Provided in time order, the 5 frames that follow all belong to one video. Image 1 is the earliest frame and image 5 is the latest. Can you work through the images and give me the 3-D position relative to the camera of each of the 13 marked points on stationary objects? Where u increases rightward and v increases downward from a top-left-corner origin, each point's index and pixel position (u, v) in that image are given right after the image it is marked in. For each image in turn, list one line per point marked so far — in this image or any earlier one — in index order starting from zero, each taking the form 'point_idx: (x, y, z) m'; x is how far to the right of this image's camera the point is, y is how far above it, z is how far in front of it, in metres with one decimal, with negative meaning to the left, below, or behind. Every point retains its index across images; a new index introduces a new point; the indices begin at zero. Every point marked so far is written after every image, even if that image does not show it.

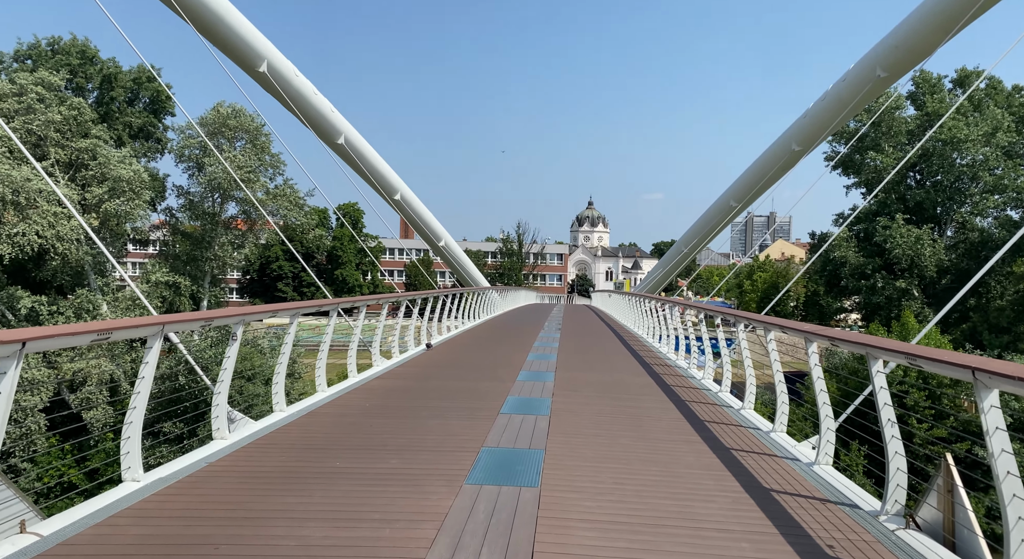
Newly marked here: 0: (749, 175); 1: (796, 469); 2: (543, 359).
0: (+7.5, +3.3, +17.0) m
1: (+1.7, -1.2, +3.3) m
2: (+0.4, -1.1, +7.0) m
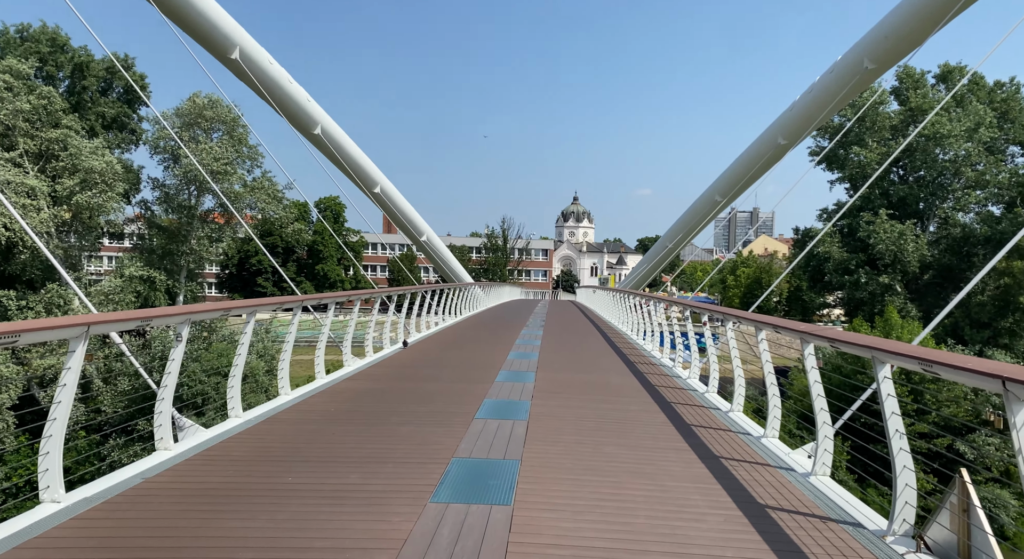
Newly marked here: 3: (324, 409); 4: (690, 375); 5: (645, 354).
0: (+7.0, +3.5, +16.9) m
1: (+1.6, -1.1, +3.0) m
2: (+0.1, -1.0, +6.8) m
3: (-1.5, -1.0, +4.3) m
4: (+2.3, -1.2, +7.0) m
5: (+2.4, -1.4, +9.9) m
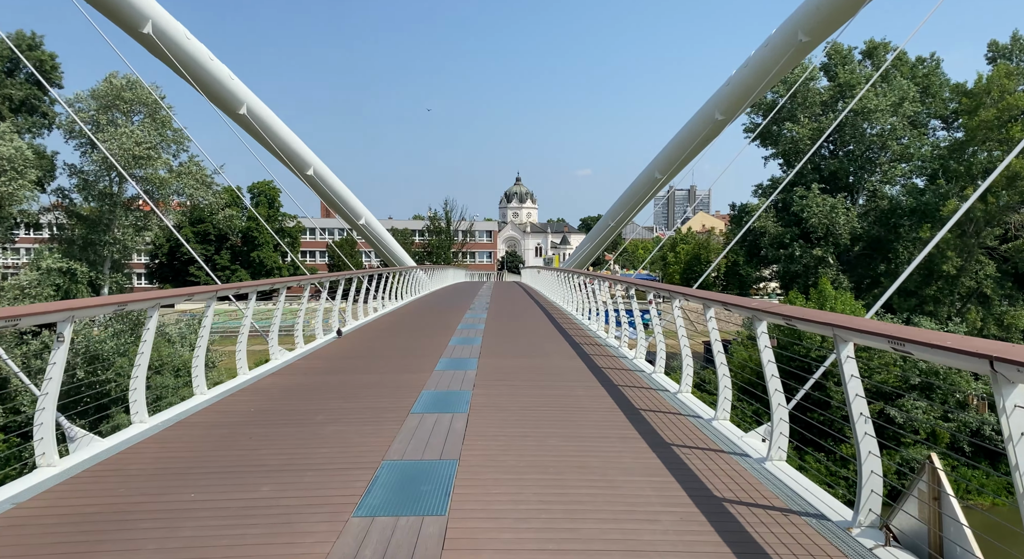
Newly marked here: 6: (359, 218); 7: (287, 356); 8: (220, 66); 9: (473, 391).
0: (+5.2, +4.2, +17.0) m
1: (+1.3, -1.0, +2.9) m
2: (-0.6, -0.8, +6.5) m
3: (-1.9, -0.9, +3.8) m
4: (+1.6, -0.9, +6.9) m
5: (+1.4, -1.0, +9.8) m
6: (-5.6, +2.2, +19.6) m
7: (-2.3, -0.8, +5.4) m
8: (-7.0, +5.2, +12.8) m
9: (-0.3, -0.9, +4.2) m
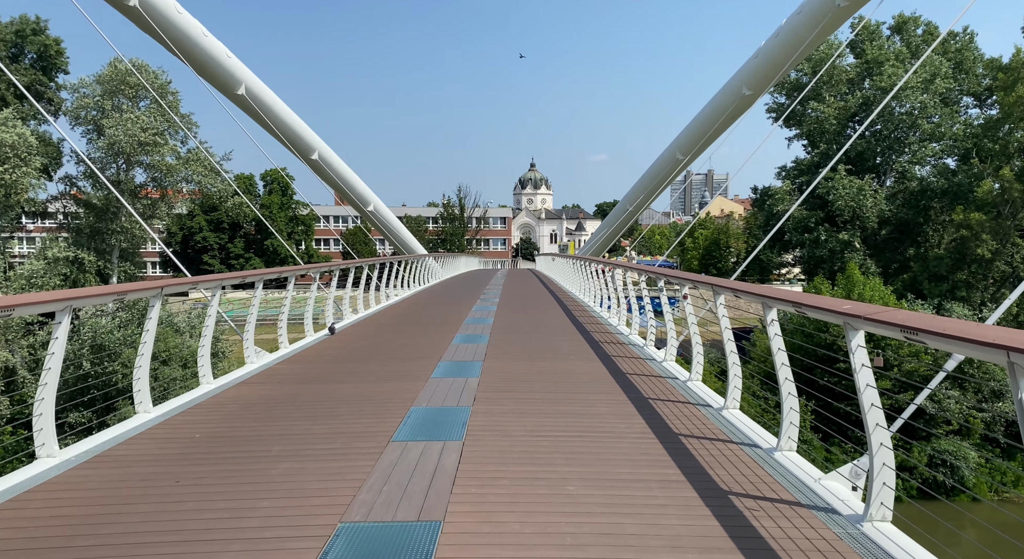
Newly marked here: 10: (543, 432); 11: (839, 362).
0: (+5.5, +4.6, +16.0) m
1: (+1.3, -1.0, +2.1) m
2: (-0.4, -0.7, +5.8) m
3: (-1.9, -0.8, +3.1) m
4: (+1.7, -0.8, +6.1) m
5: (+1.6, -0.8, +9.0) m
6: (-5.1, +2.7, +18.9) m
7: (-2.2, -0.7, +4.8) m
8: (-6.8, +5.4, +12.1) m
9: (-0.3, -0.8, +3.5) m
10: (+0.2, -0.9, +3.0) m
11: (+10.0, -2.5, +16.5) m
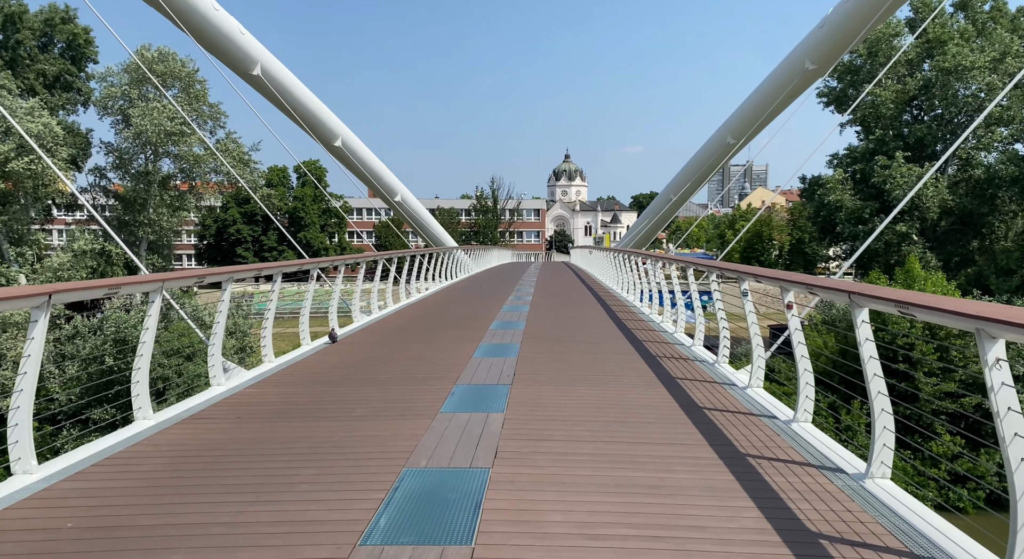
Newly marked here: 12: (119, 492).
0: (+6.4, +4.8, +14.5) m
1: (+1.4, -1.0, +1.0) m
2: (-0.1, -0.7, +4.7) m
3: (-1.7, -0.9, +2.2) m
4: (+2.0, -0.8, +5.0) m
5: (+2.1, -0.7, +7.9) m
6: (-4.1, +2.9, +18.1) m
7: (-1.9, -0.7, +3.8) m
8: (-6.1, +5.6, +11.3) m
9: (-0.1, -0.8, +2.4) m
10: (+0.3, -0.9, +1.9) m
11: (+10.9, -2.4, +14.9) m
12: (-1.6, -0.9, +2.2) m
